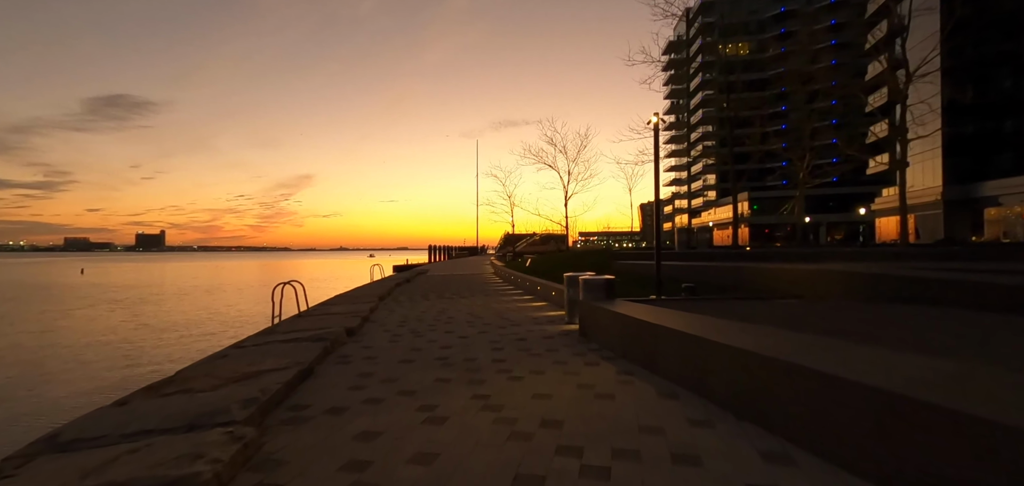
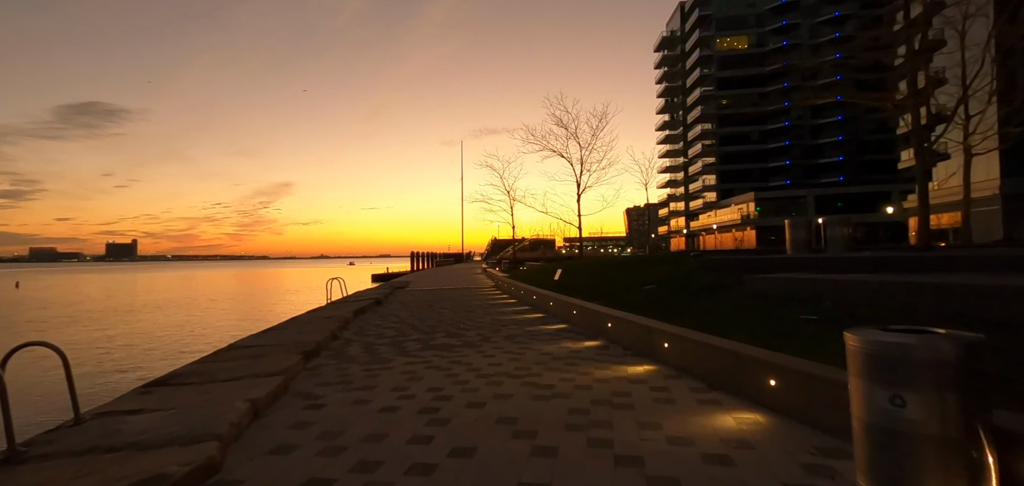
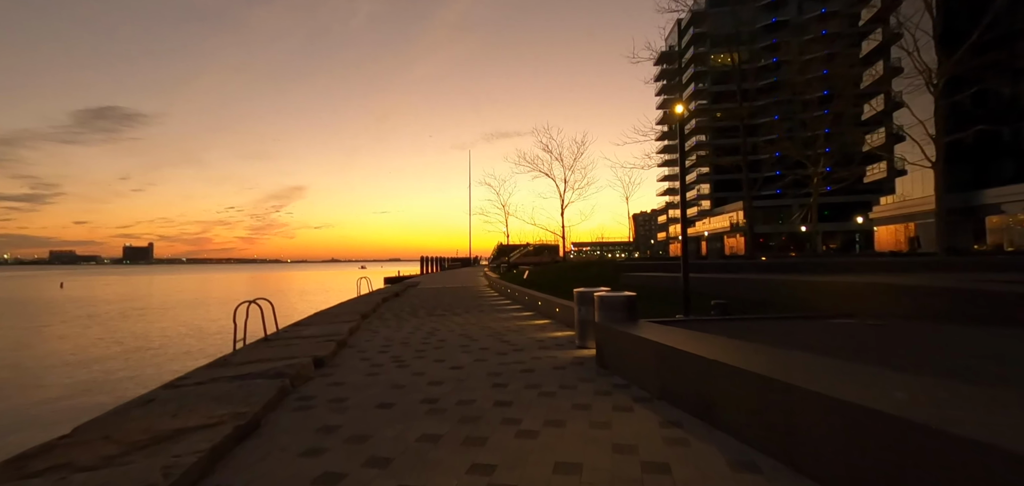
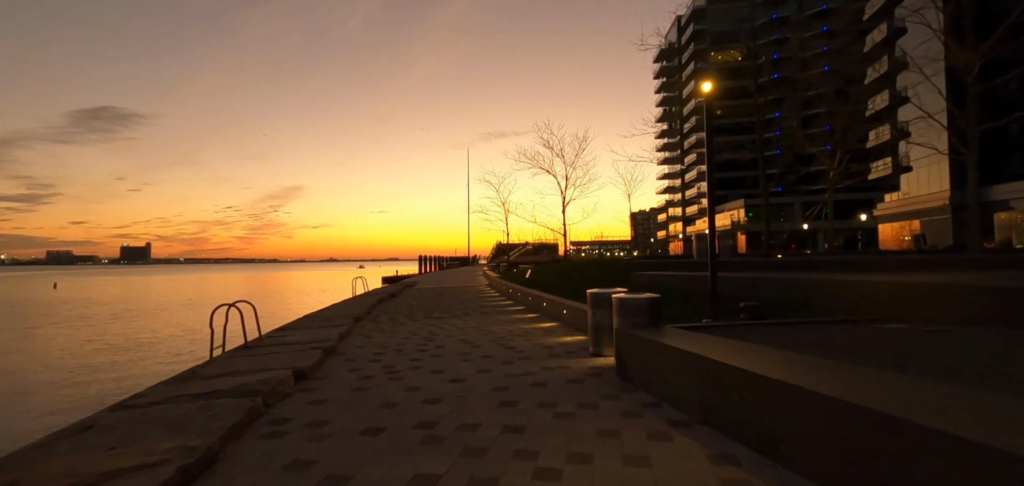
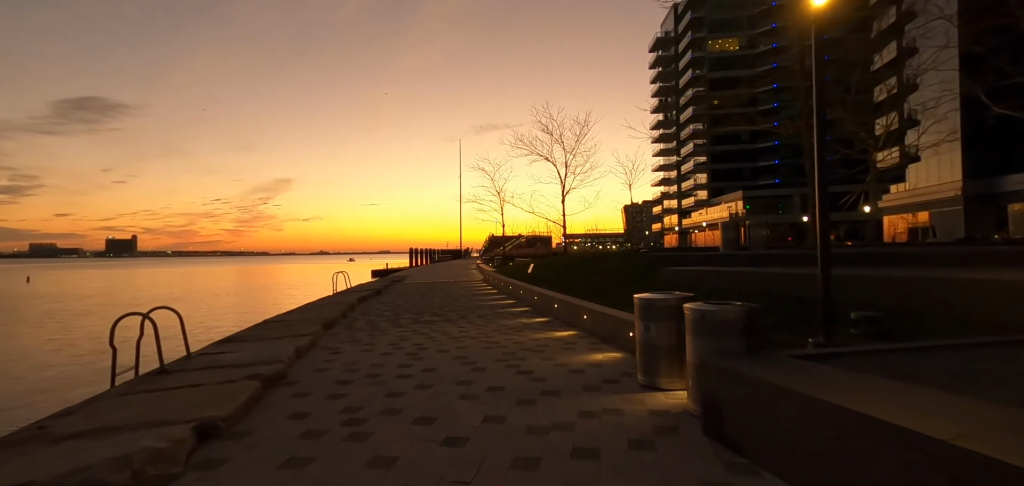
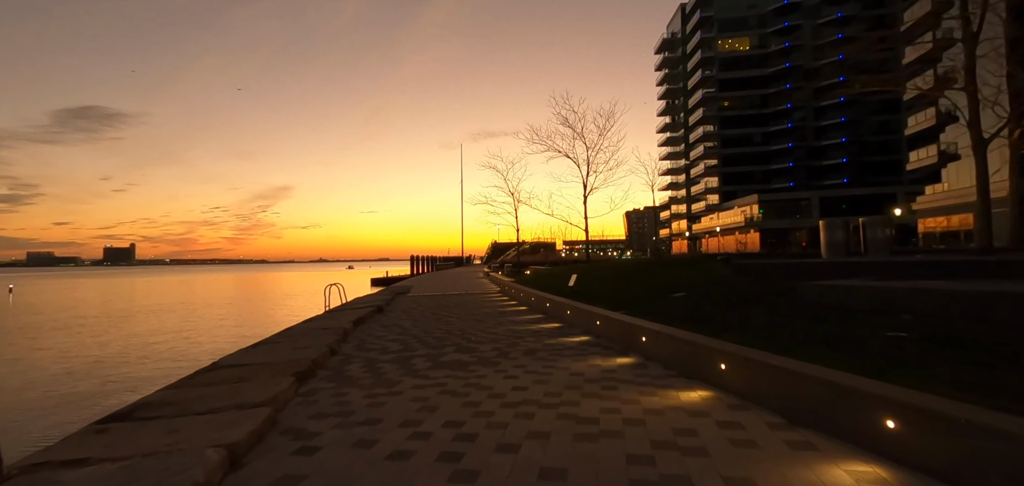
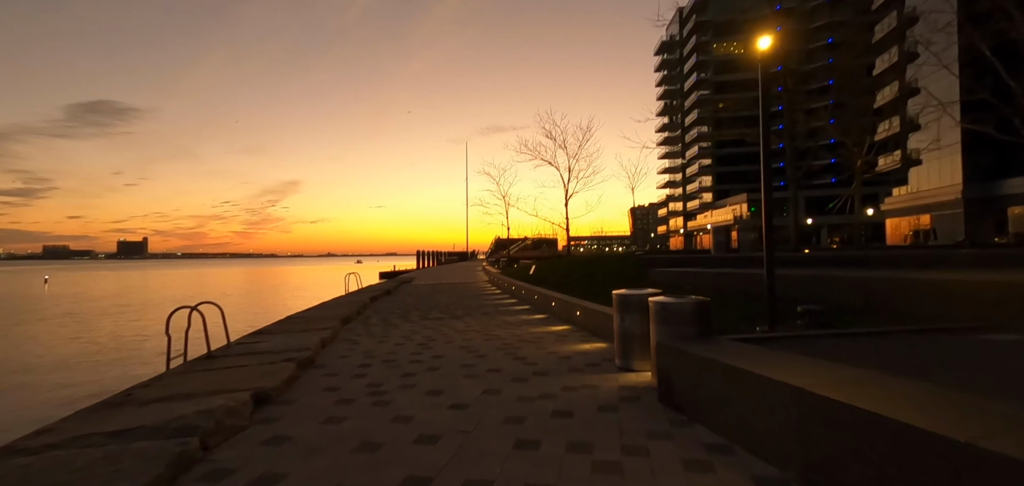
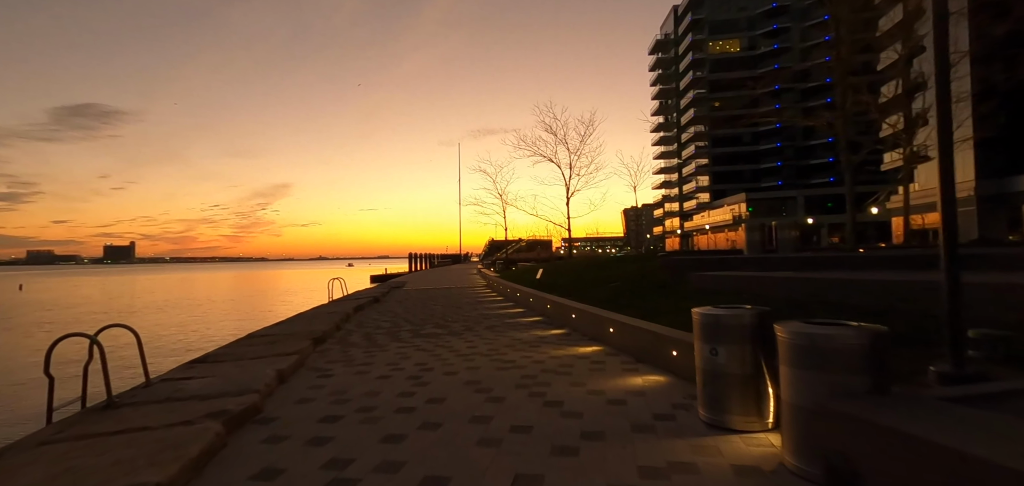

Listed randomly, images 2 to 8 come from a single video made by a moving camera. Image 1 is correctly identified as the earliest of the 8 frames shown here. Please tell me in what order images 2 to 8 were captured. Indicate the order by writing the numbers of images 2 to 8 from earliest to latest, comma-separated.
3, 4, 7, 5, 8, 2, 6
